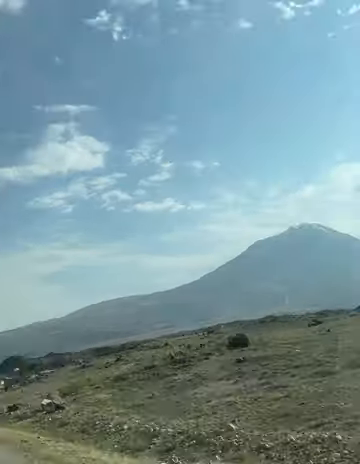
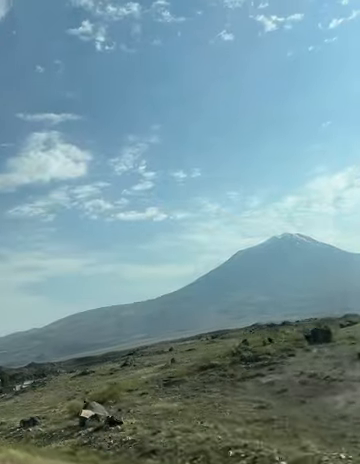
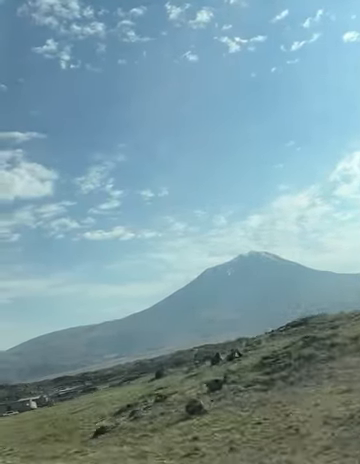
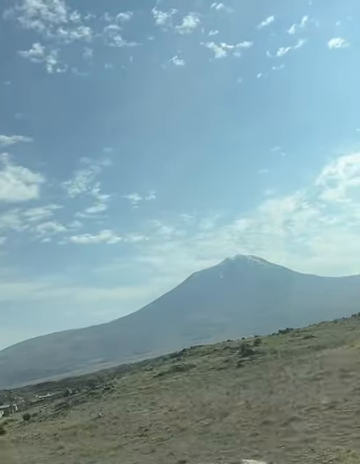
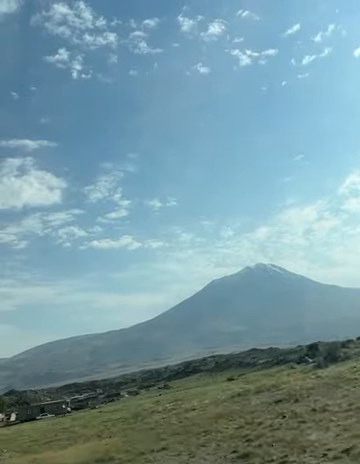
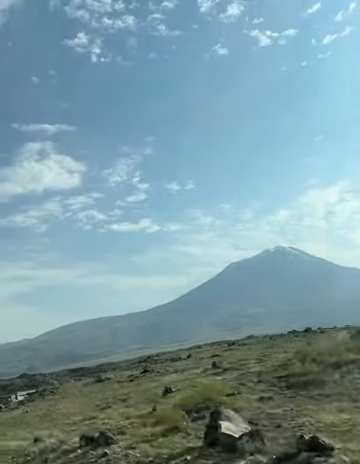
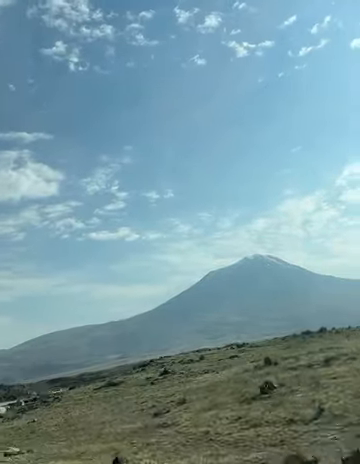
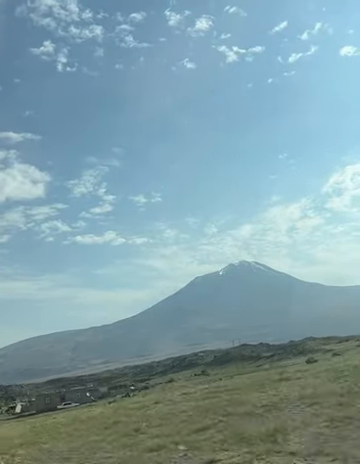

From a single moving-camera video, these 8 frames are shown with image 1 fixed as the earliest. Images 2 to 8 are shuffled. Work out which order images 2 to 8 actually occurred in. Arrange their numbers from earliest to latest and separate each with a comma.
2, 6, 7, 4, 3, 5, 8
